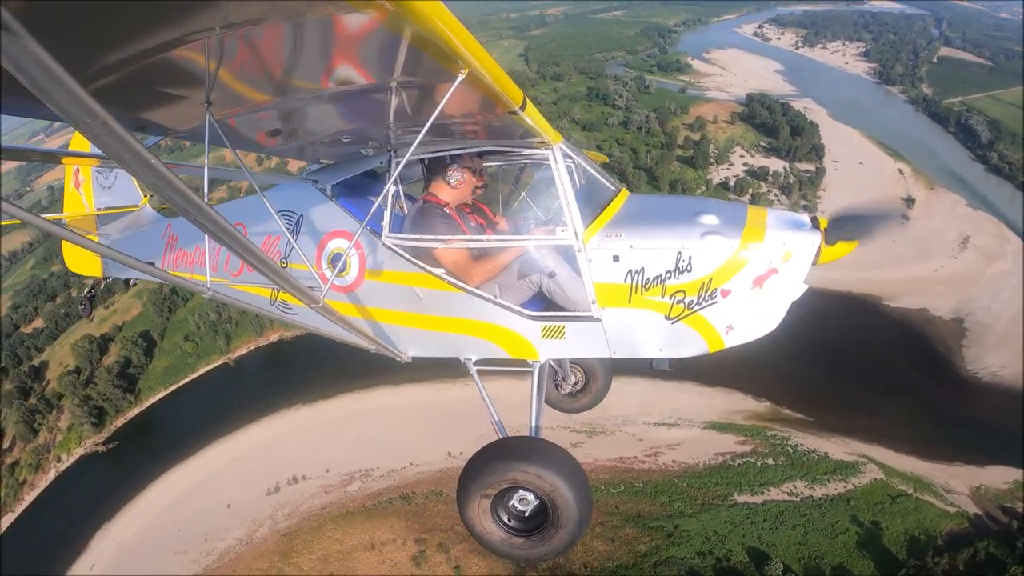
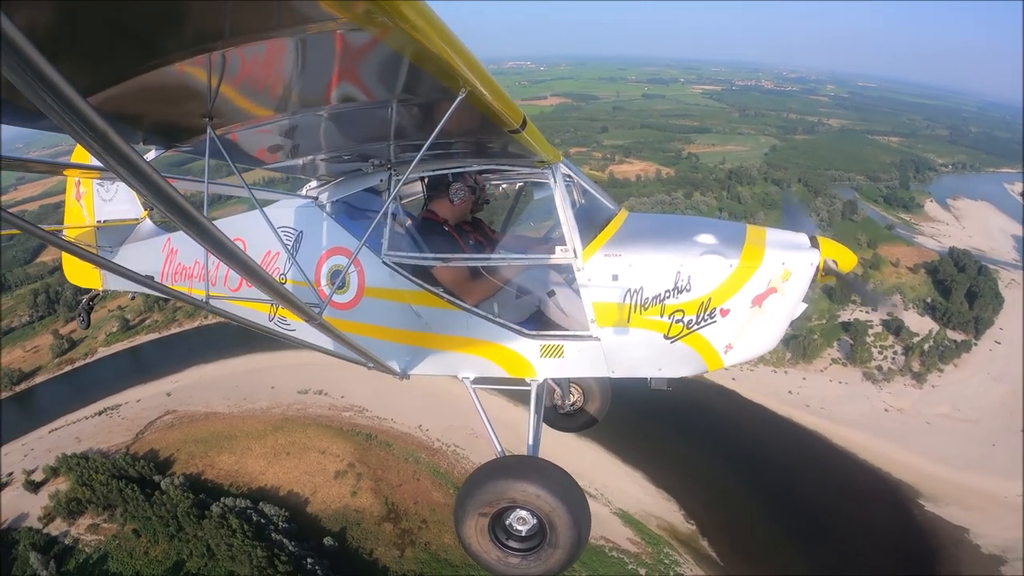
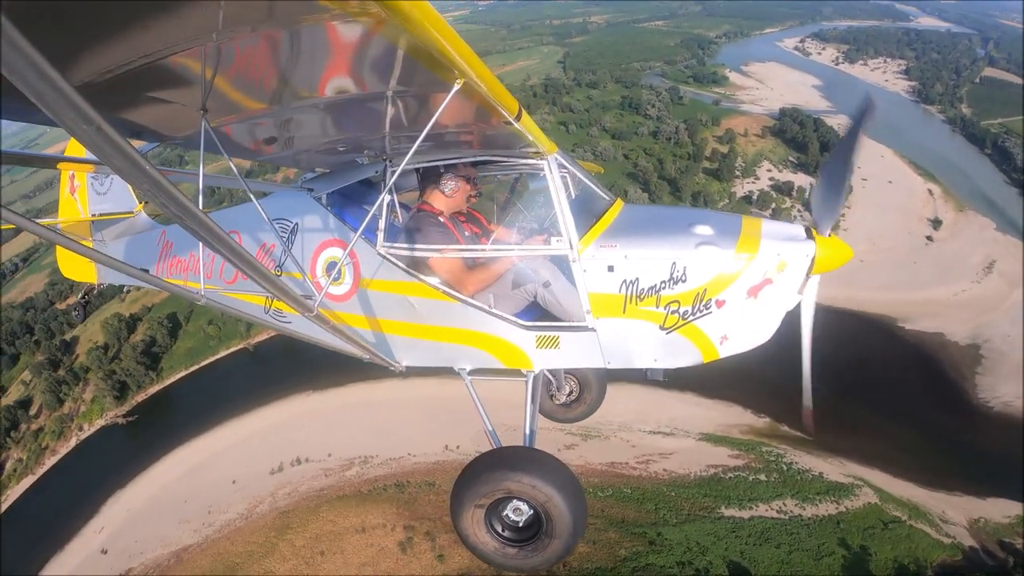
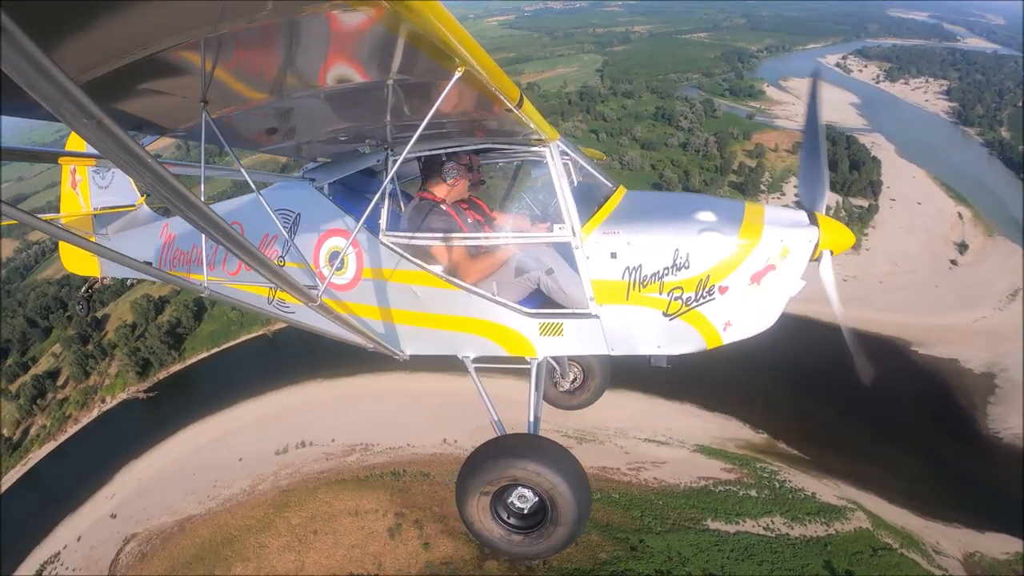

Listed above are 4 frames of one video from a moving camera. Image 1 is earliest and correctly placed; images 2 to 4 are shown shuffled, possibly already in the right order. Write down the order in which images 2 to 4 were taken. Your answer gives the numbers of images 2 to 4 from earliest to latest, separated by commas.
3, 4, 2
